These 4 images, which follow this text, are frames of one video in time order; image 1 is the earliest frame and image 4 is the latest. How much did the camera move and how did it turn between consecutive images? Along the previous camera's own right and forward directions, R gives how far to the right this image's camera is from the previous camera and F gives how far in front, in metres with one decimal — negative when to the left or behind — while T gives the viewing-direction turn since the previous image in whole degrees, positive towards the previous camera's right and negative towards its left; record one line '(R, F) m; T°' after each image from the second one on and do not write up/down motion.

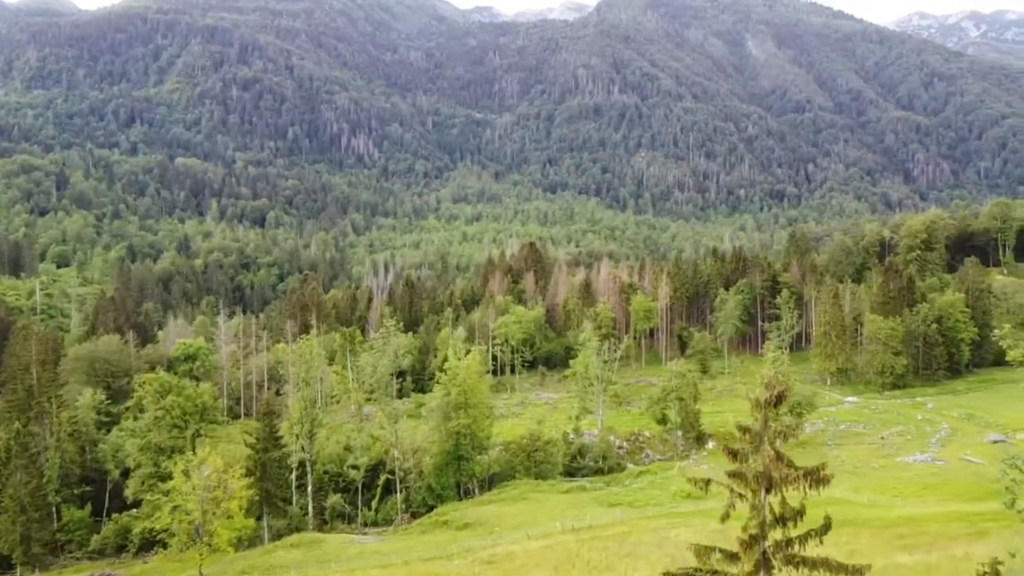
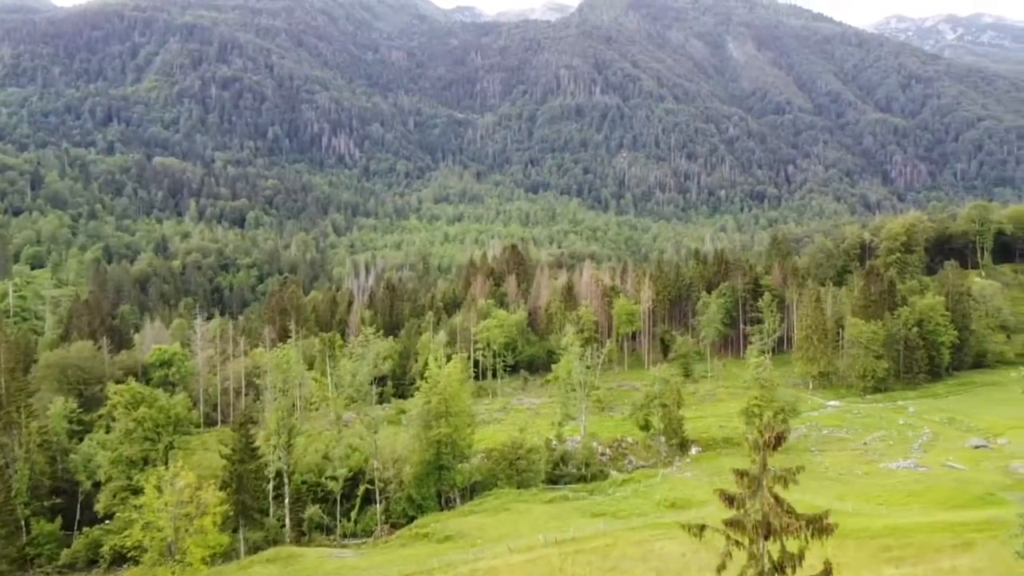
(0.0, +1.0) m; +1°
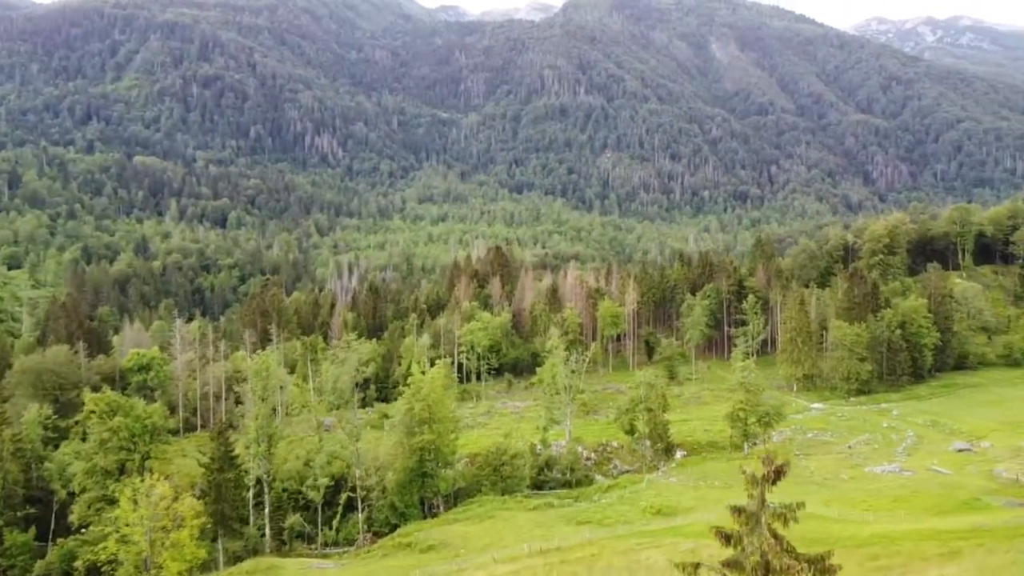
(0.0, +0.8) m; +1°
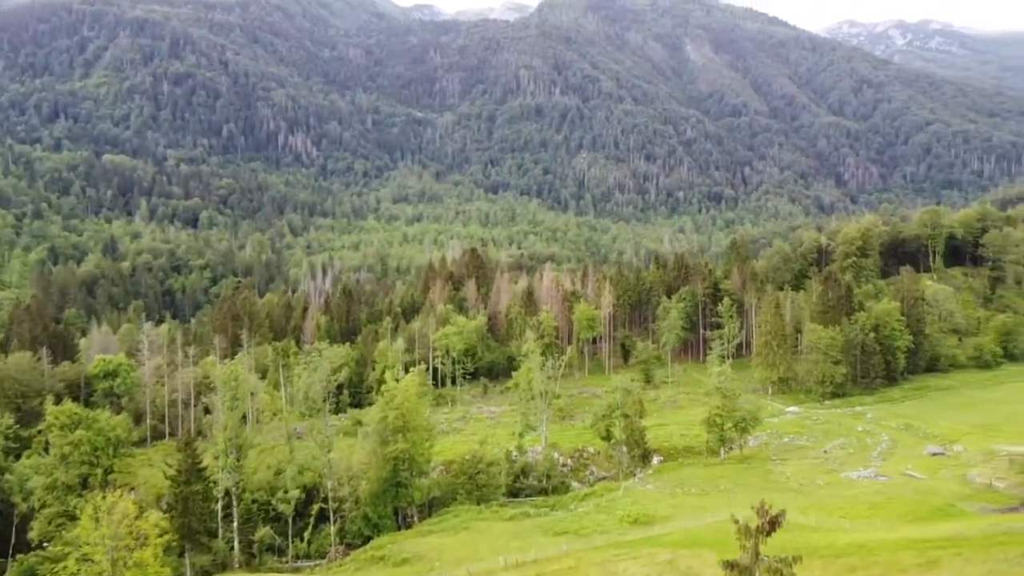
(0.0, +1.0) m; +2°
